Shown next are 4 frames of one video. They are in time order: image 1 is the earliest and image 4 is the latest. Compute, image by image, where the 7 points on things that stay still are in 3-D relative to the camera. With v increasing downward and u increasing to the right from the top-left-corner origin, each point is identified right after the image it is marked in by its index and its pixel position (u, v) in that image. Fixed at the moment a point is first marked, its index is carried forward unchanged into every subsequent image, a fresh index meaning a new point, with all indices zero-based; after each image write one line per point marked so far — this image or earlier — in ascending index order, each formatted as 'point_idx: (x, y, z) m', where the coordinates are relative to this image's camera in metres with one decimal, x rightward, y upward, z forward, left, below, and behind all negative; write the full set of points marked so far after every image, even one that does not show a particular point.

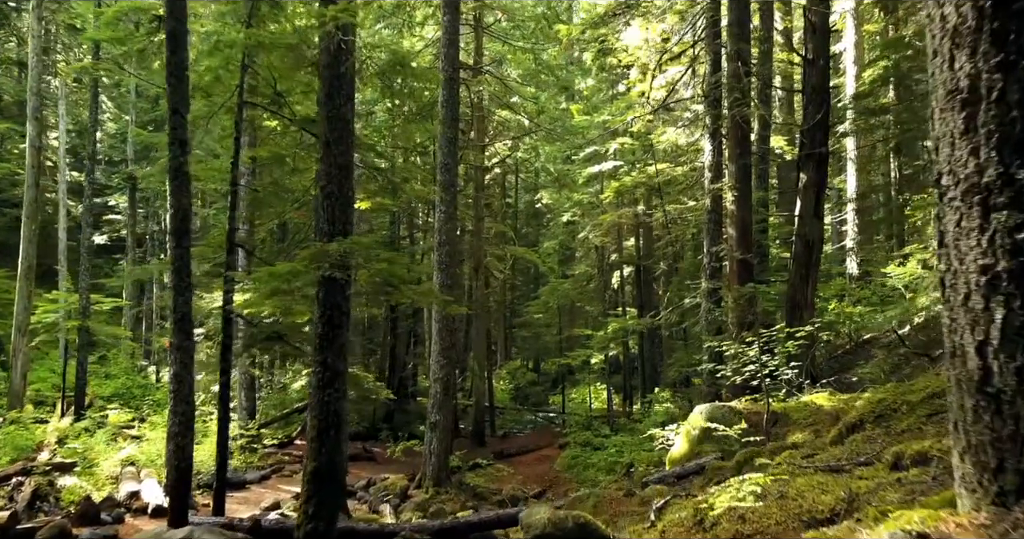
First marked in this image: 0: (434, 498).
0: (-1.4, -4.1, +13.2) m
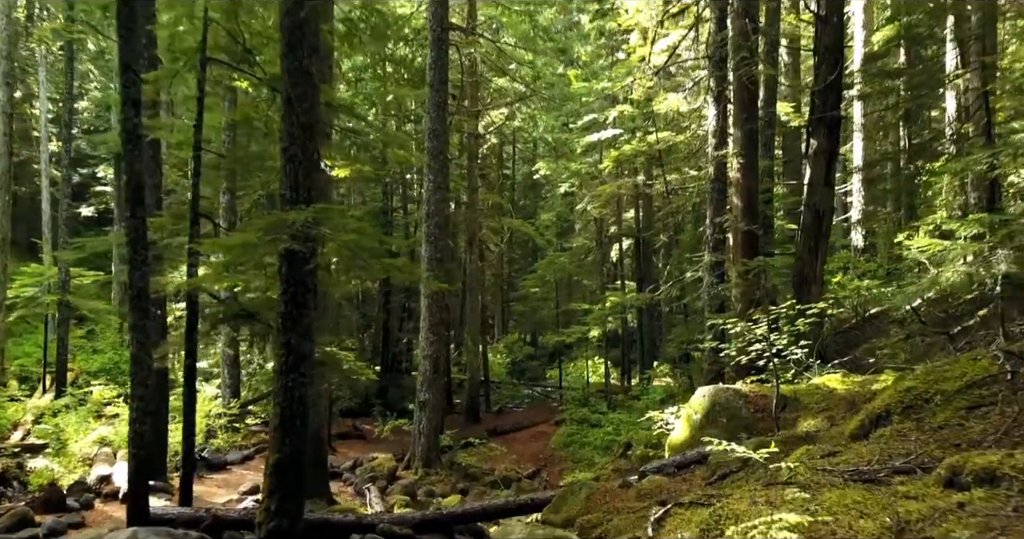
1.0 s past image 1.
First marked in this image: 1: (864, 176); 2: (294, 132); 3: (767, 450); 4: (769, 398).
0: (-1.5, -3.6, +12.6) m
1: (+8.8, +2.3, +18.3) m
2: (-1.8, +1.1, +6.0) m
3: (+2.0, -1.4, +5.8) m
4: (+2.6, -1.3, +7.4) m
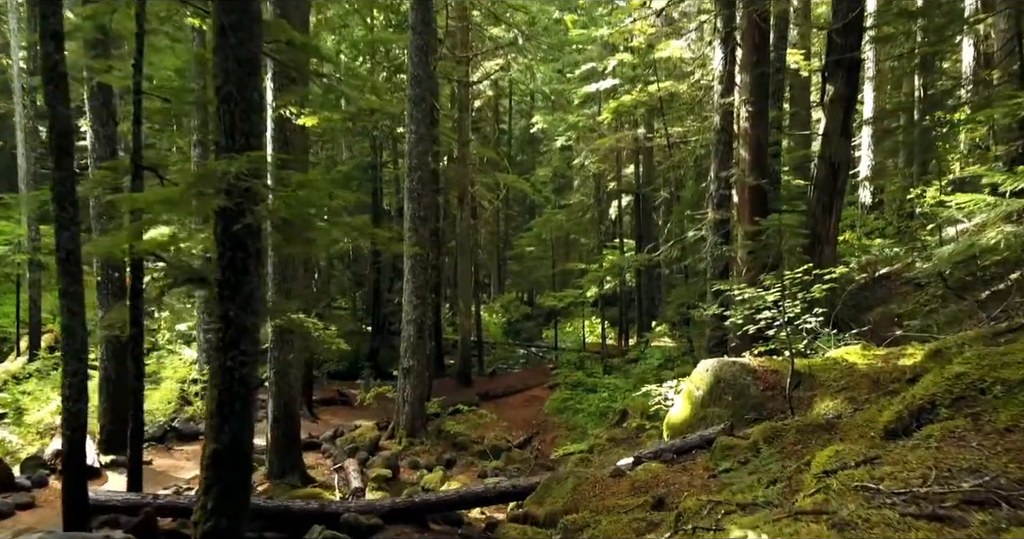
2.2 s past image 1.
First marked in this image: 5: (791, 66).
0: (-1.7, -3.0, +12.0) m
1: (+8.7, +3.3, +17.3) m
2: (-2.0, +1.4, +5.1) m
3: (+1.8, -1.2, +5.0) m
4: (+2.4, -0.9, +6.6) m
5: (+6.0, +4.4, +15.6) m
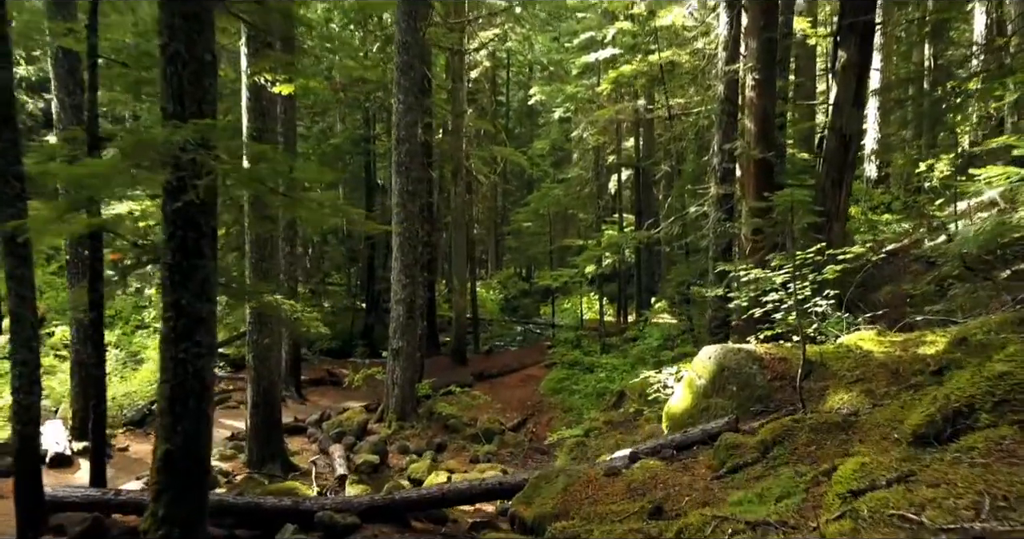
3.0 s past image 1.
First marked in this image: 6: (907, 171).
0: (-1.8, -2.6, +11.6) m
1: (+8.6, +3.9, +16.6) m
2: (-2.1, +1.5, +4.5) m
3: (+1.7, -1.1, +4.5) m
4: (+2.3, -0.8, +6.1) m
5: (+5.9, +4.8, +15.0) m
6: (+9.0, +2.2, +16.6) m
